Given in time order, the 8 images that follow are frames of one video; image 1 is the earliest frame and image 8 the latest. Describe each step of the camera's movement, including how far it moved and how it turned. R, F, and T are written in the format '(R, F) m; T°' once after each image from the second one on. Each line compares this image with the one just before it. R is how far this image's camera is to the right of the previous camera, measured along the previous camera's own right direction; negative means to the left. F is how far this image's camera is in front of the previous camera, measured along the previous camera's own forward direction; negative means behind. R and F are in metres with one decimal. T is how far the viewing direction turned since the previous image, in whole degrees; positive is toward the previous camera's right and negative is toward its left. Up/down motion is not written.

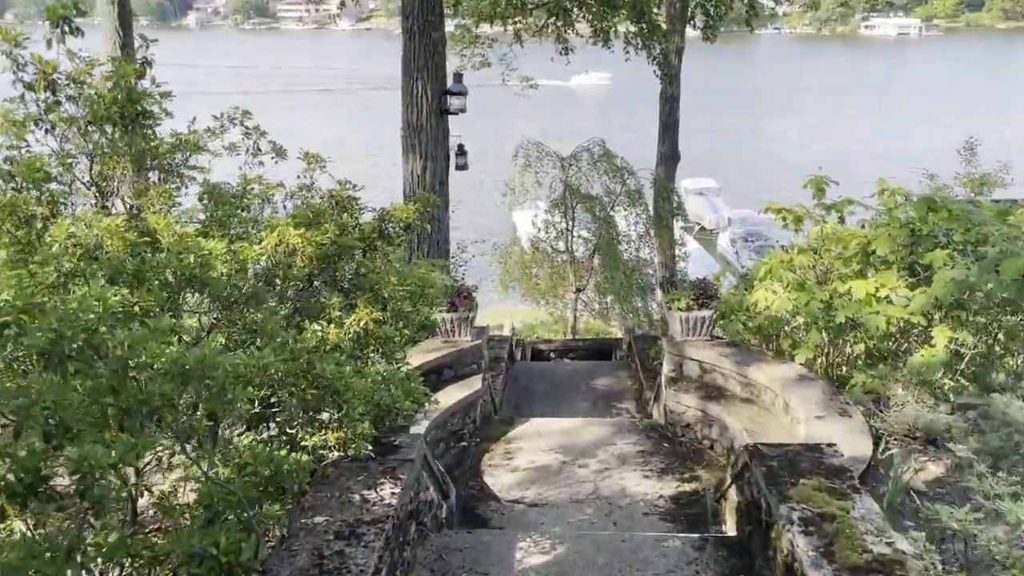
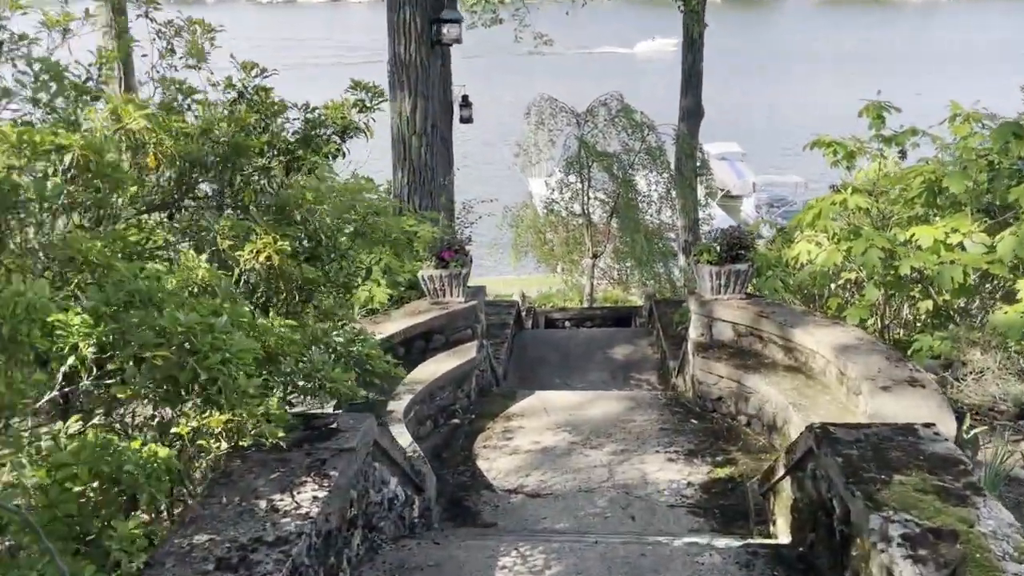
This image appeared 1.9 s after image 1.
(+0.1, +0.8) m; -1°
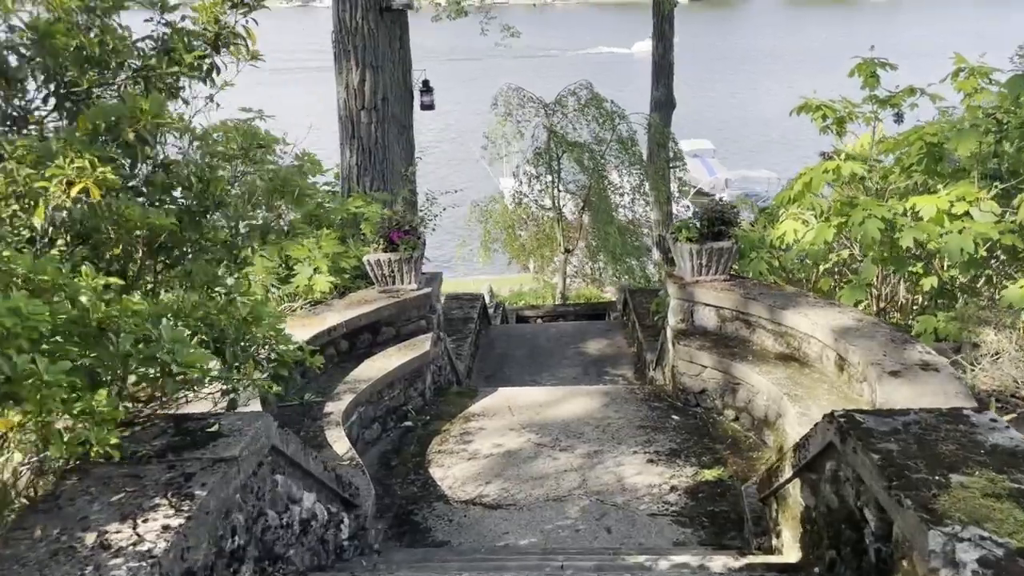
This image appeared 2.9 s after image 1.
(+0.1, +0.5) m; +2°
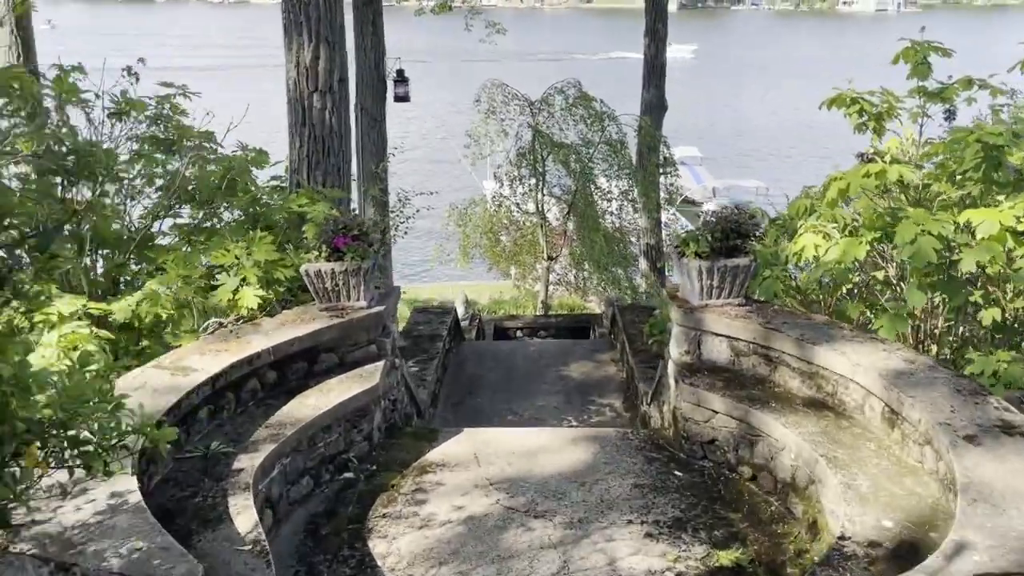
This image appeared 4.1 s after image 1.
(0.0, +0.8) m; +1°
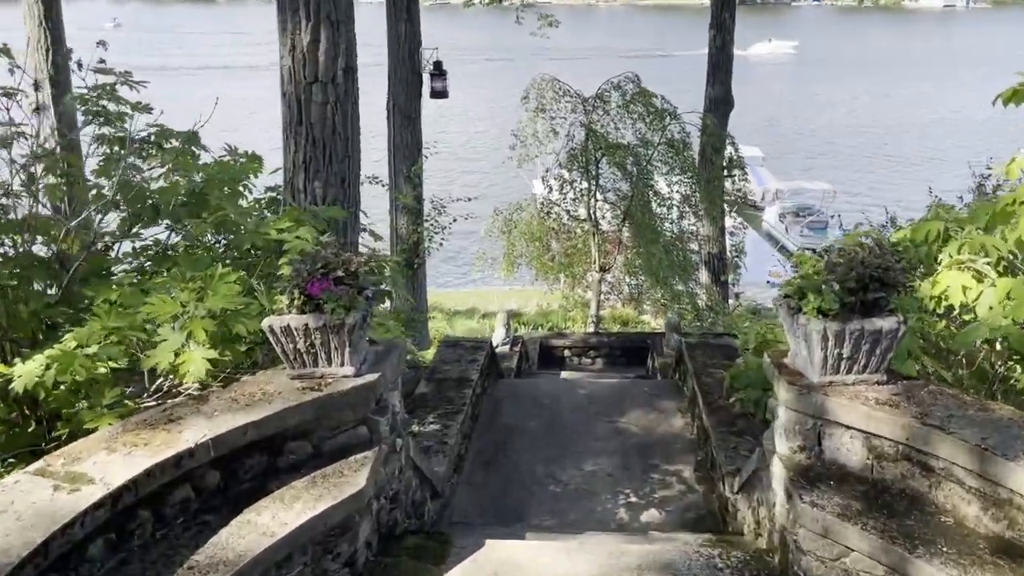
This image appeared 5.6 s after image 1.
(0.0, +1.0) m; -3°
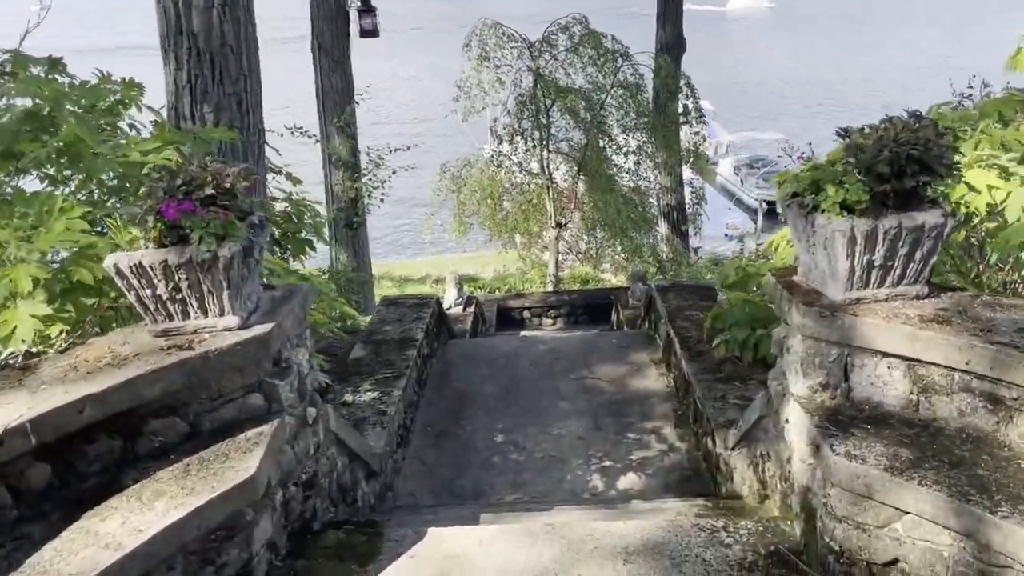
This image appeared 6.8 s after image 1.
(+0.1, +0.6) m; +3°
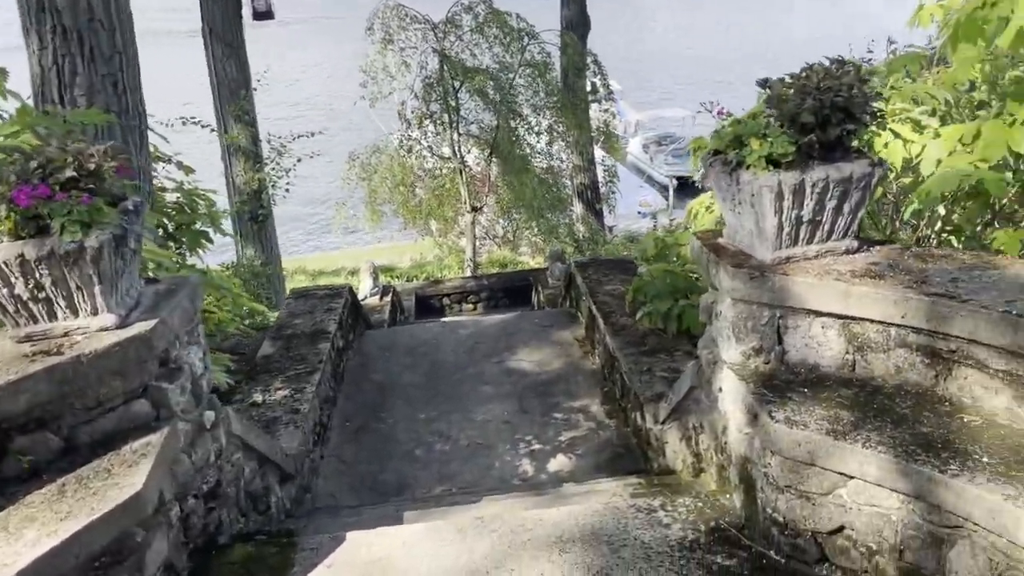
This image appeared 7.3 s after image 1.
(0.0, +0.2) m; +5°
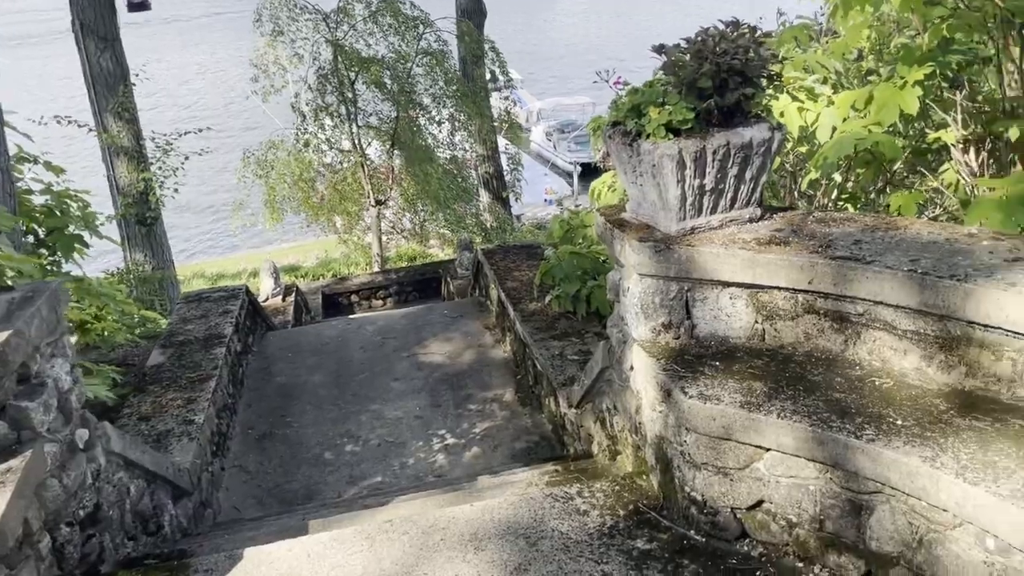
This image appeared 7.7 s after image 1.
(0.0, +0.1) m; +6°
